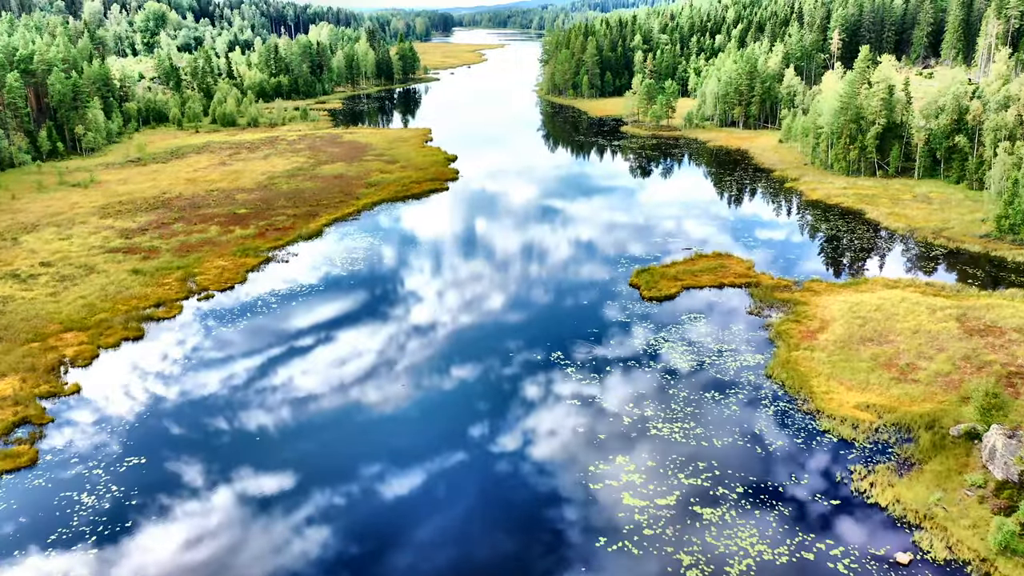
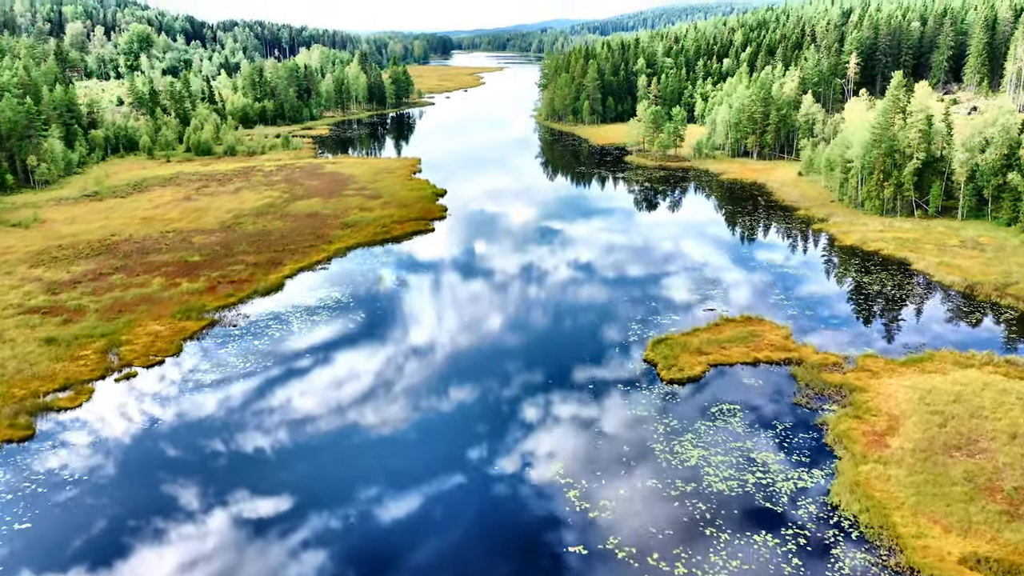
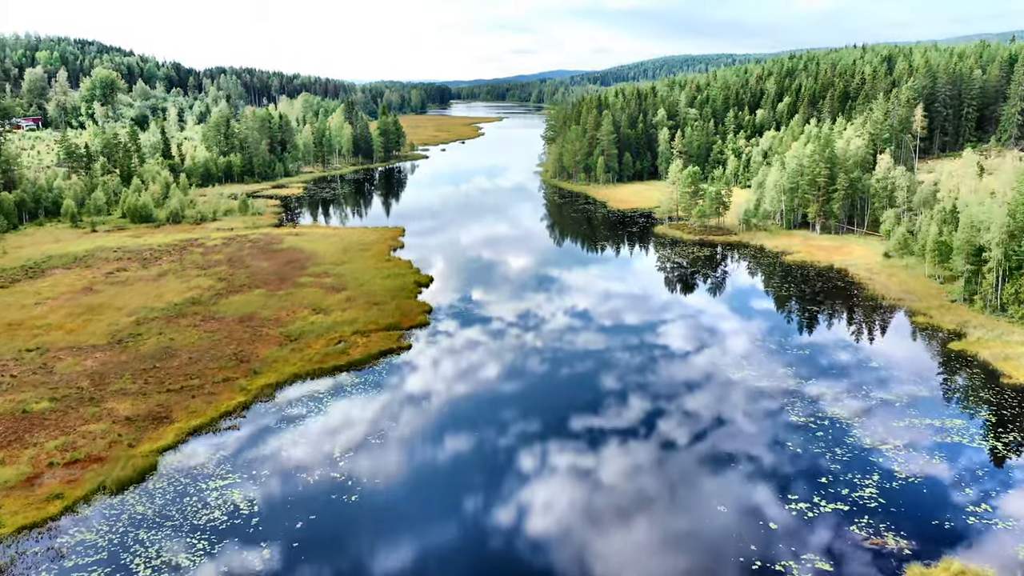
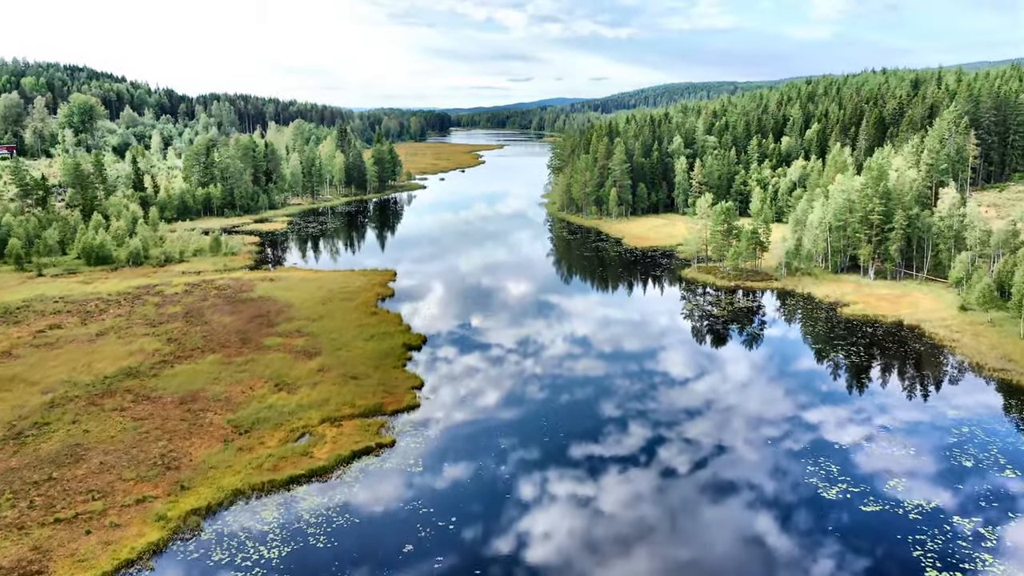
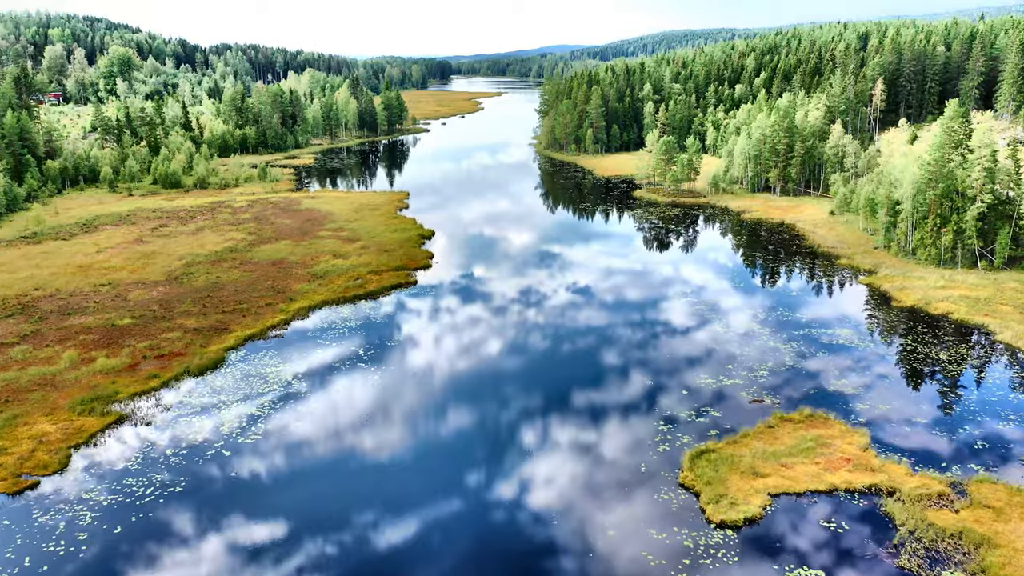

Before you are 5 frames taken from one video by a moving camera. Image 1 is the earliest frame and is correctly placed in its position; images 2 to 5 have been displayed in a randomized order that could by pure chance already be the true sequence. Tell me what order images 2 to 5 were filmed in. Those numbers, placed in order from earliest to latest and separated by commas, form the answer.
2, 5, 3, 4
